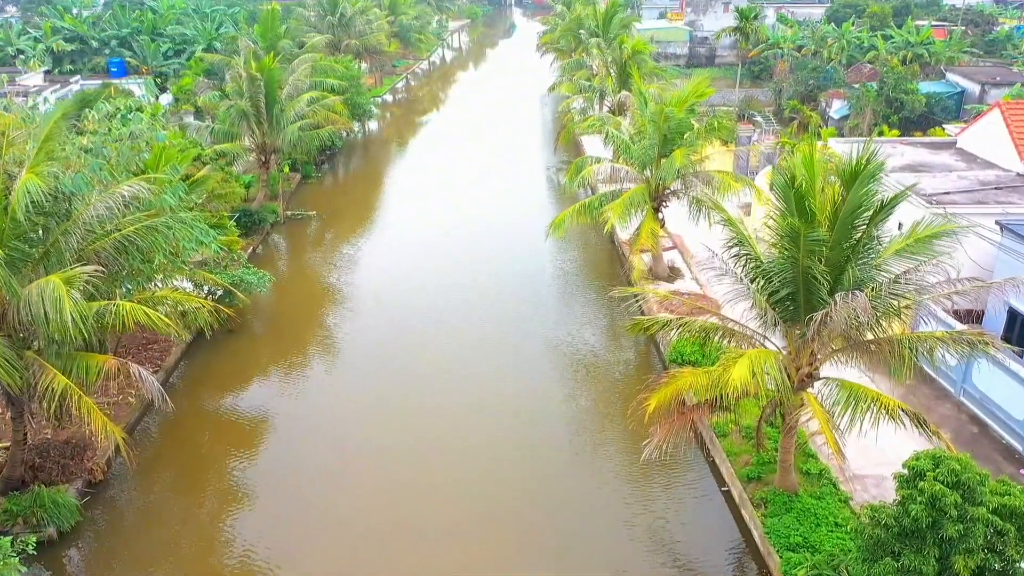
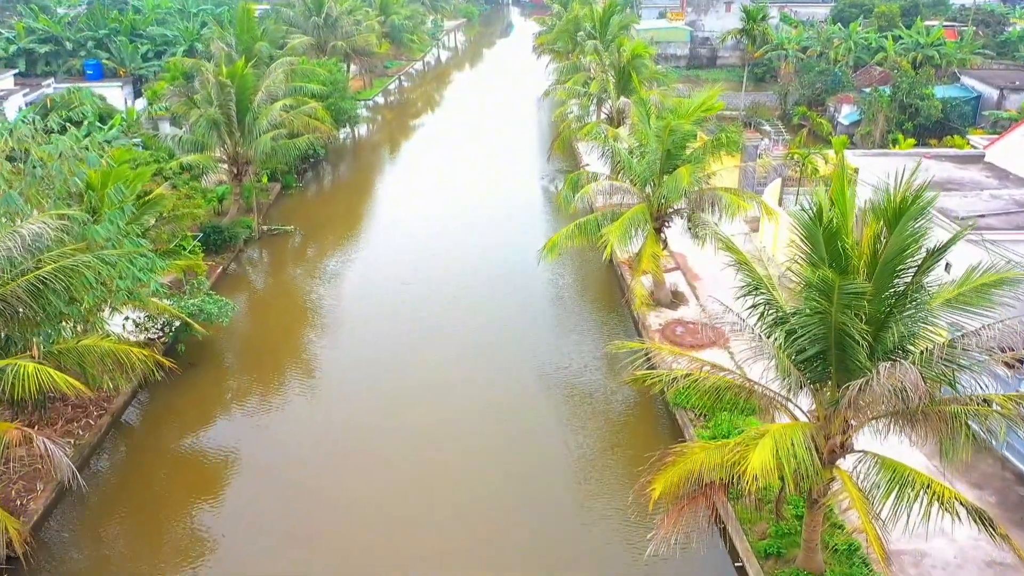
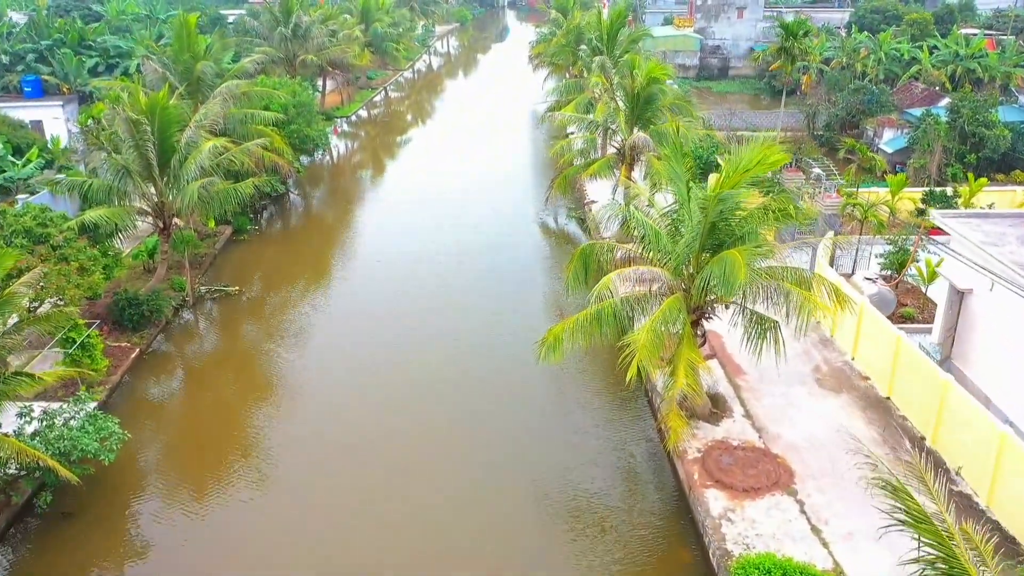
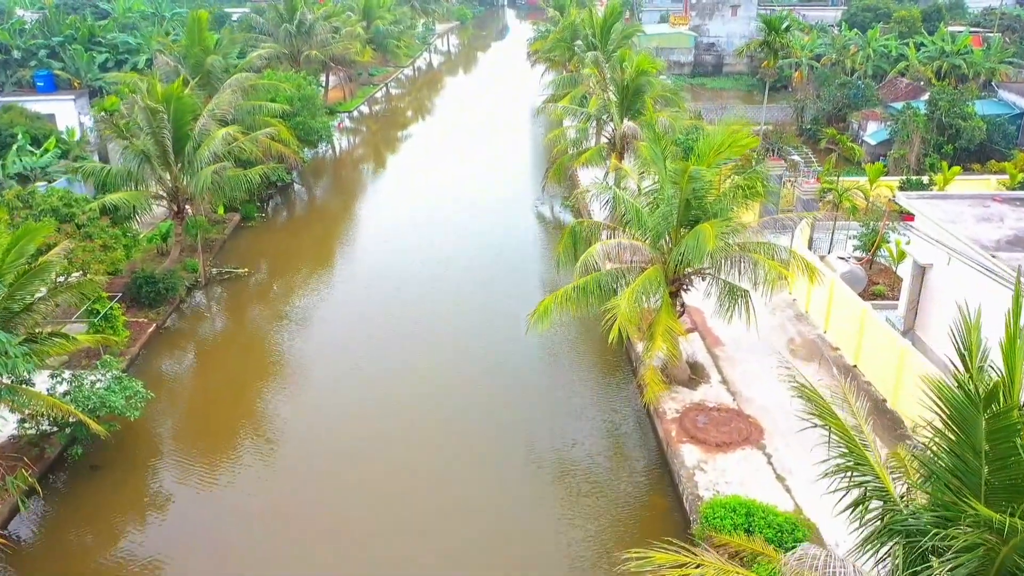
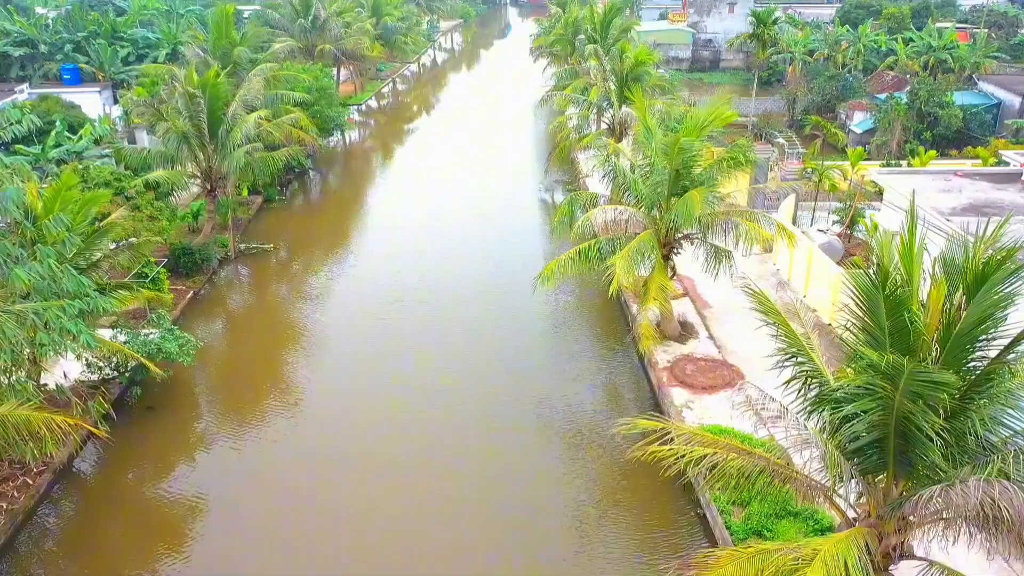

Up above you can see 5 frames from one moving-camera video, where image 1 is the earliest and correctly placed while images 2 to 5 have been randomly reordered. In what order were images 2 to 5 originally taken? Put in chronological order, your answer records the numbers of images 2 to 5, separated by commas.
2, 5, 4, 3
